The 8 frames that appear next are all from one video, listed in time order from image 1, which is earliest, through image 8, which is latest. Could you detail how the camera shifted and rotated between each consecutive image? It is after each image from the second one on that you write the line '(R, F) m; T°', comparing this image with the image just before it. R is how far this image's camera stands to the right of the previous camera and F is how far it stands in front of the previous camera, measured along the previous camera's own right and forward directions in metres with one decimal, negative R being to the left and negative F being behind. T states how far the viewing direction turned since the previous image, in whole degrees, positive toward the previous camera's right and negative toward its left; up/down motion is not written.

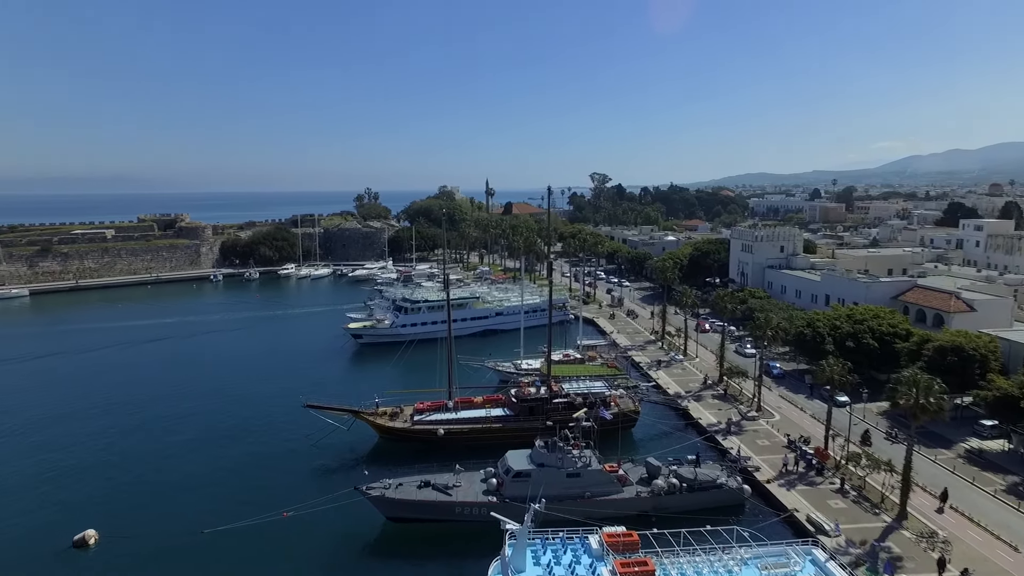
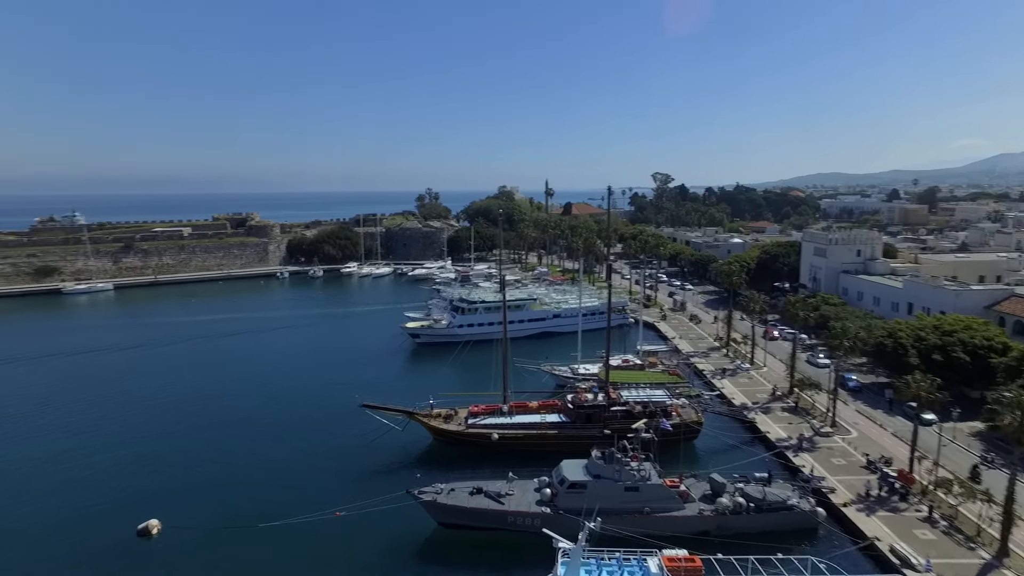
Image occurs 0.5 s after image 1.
(0.0, +0.6) m; -6°
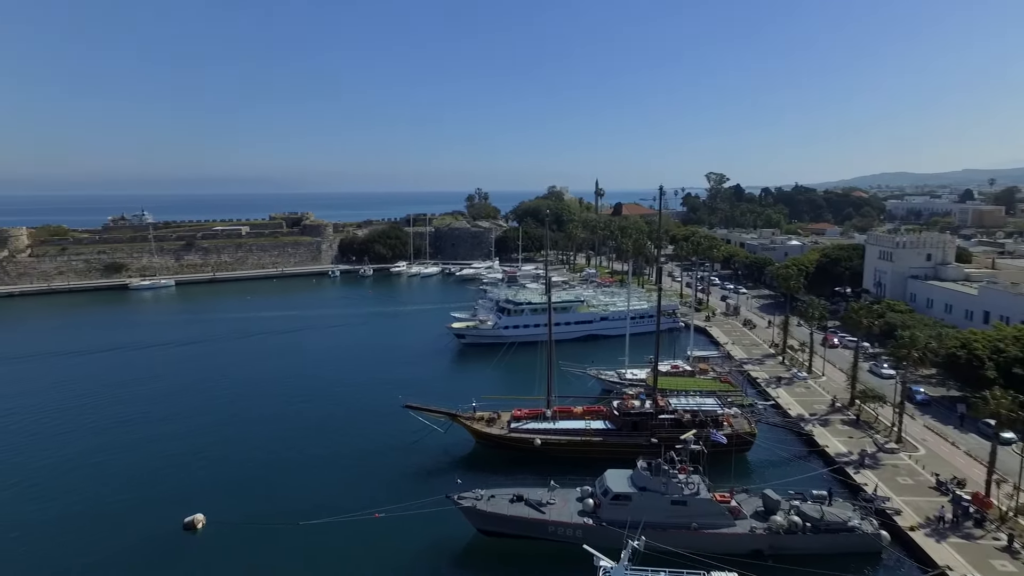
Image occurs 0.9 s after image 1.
(+0.1, +0.3) m; -5°
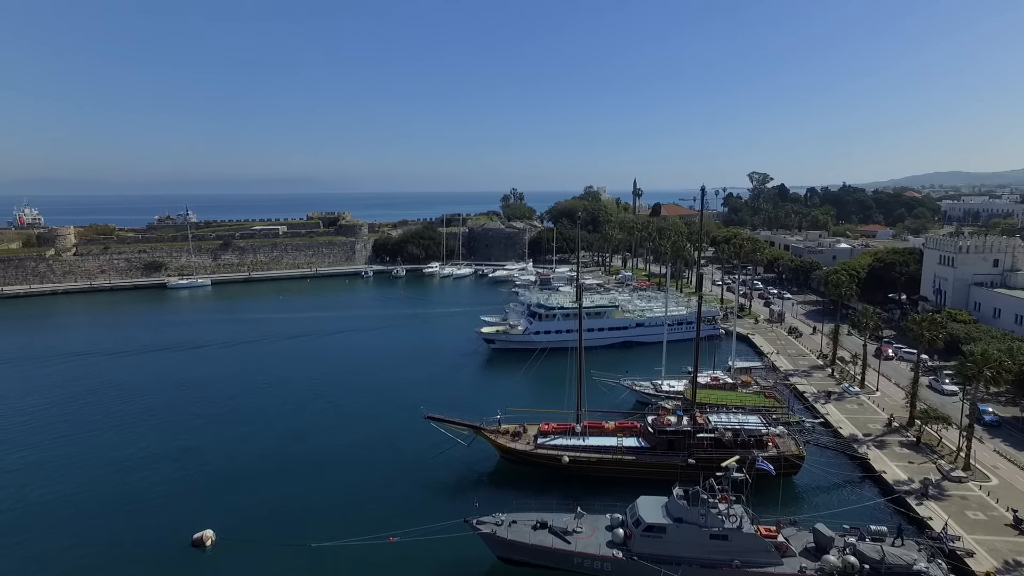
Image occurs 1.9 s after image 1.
(+0.3, +1.5) m; -4°
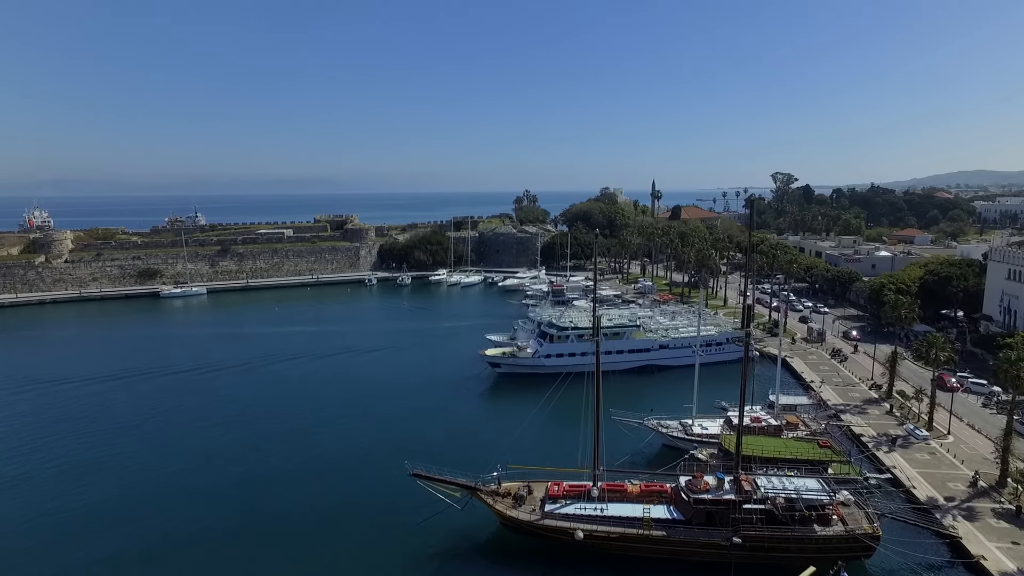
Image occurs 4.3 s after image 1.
(+0.5, +4.6) m; -2°
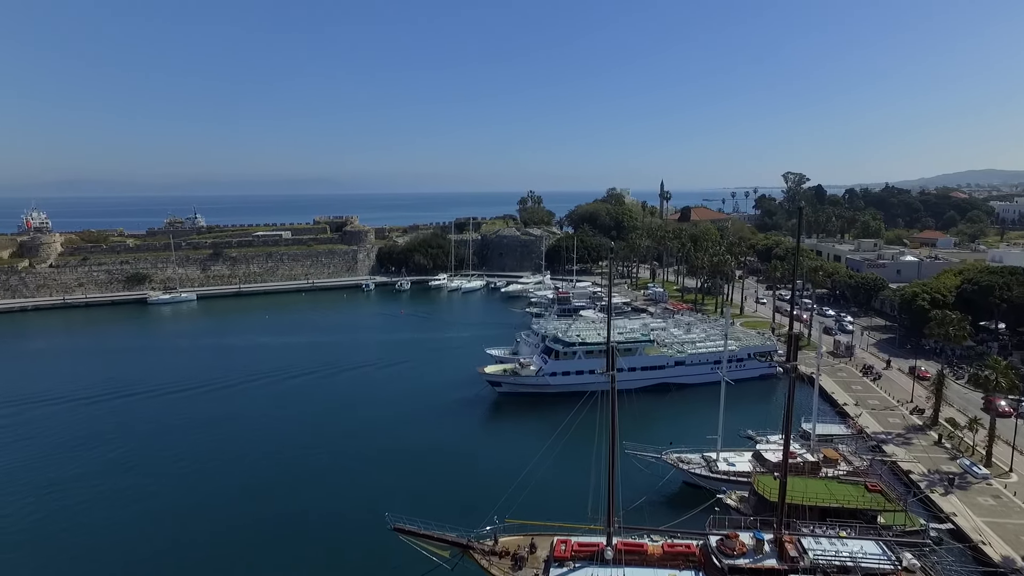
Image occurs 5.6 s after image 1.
(+0.2, +3.3) m; -1°
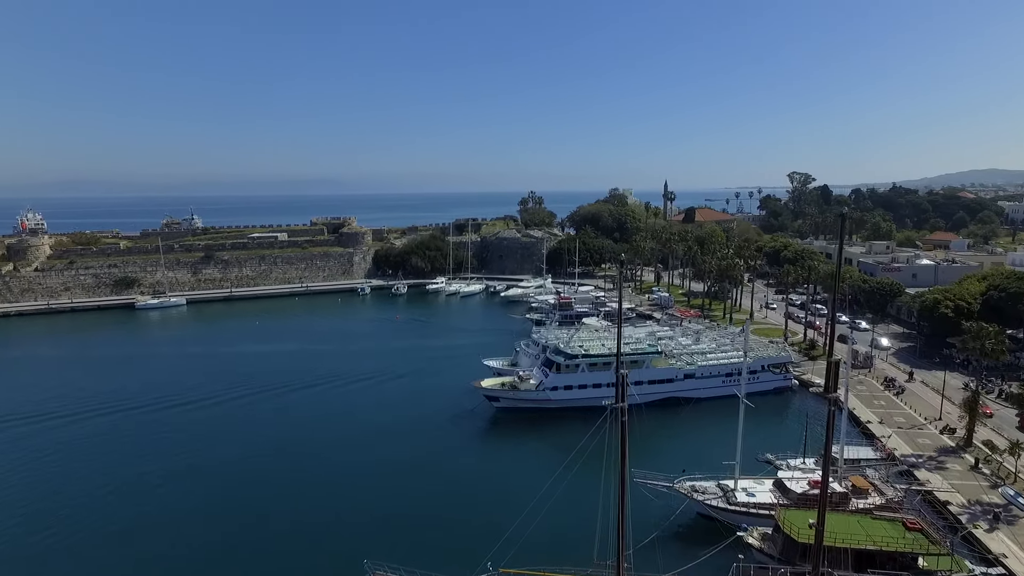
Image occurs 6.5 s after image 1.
(+0.2, +2.3) m; 0°
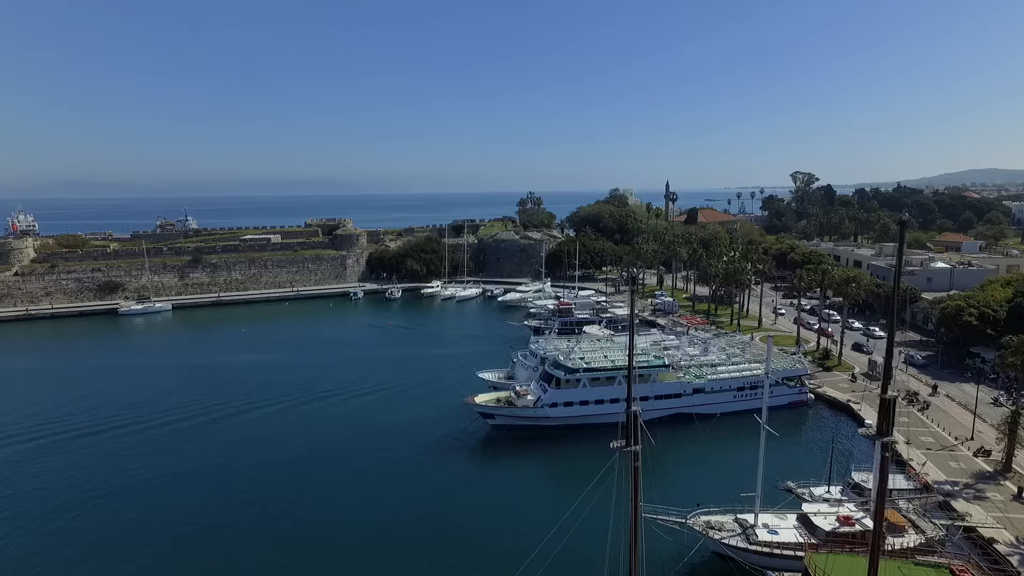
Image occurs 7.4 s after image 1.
(+0.2, +2.4) m; 0°
